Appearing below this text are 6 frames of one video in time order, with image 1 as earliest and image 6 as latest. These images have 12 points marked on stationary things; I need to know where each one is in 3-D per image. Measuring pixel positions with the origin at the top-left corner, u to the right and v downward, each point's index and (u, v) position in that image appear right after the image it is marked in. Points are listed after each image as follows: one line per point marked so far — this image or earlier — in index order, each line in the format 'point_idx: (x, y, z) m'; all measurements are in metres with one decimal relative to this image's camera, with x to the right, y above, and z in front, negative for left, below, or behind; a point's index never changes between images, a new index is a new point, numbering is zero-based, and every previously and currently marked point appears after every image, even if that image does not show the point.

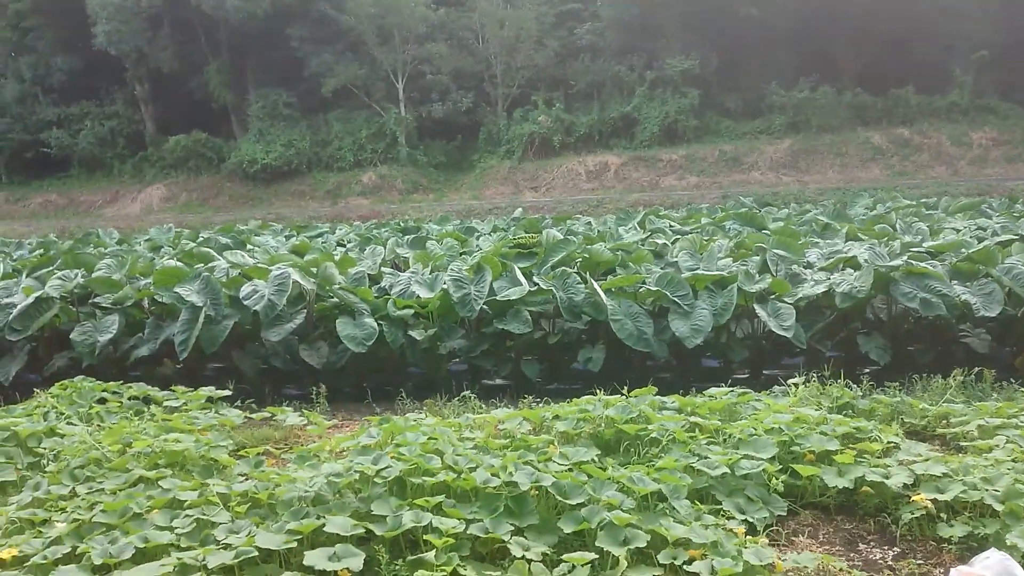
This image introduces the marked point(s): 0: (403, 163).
0: (-2.5, +2.9, +19.2) m
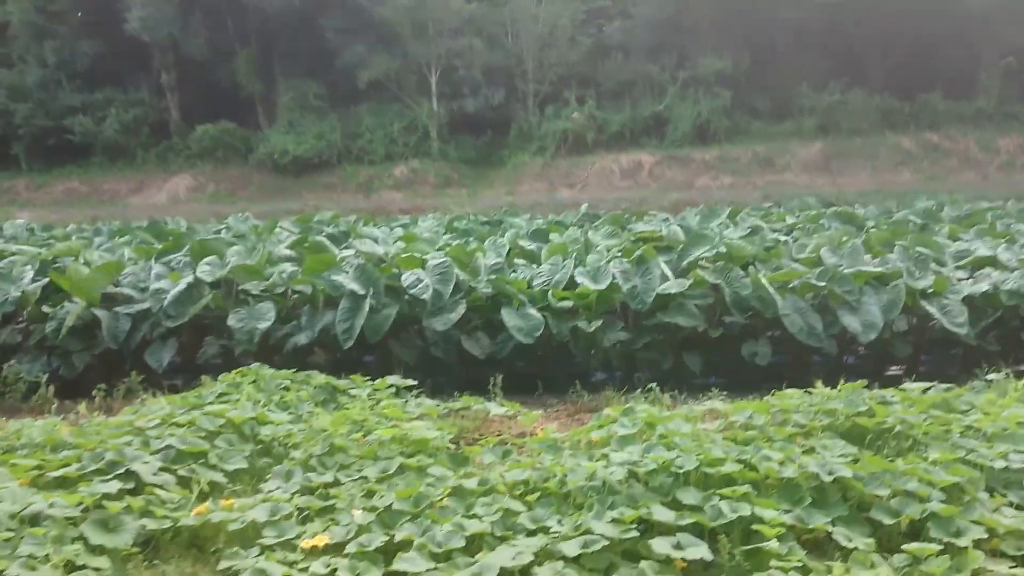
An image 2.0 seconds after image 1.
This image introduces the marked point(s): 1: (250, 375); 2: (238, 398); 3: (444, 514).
0: (-1.8, +3.0, +19.1) m
1: (-1.5, -0.5, +5.0) m
2: (-1.5, -0.6, +4.6) m
3: (-0.3, -0.8, +3.1) m
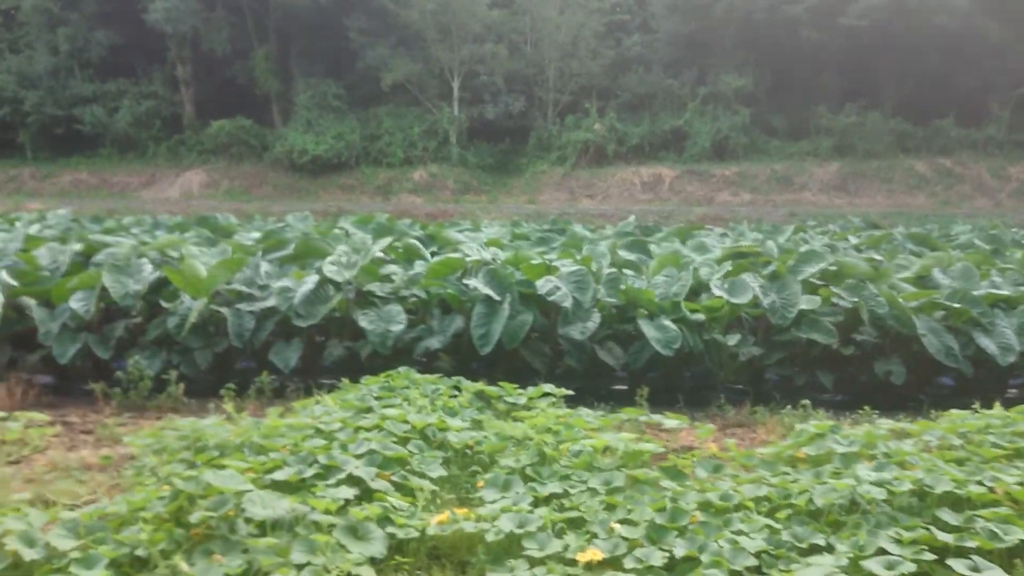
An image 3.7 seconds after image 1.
0: (-1.3, +2.8, +19.0) m
1: (-0.6, -0.5, +4.8) m
2: (-0.6, -0.6, +4.5) m
3: (+0.7, -0.9, +3.0) m
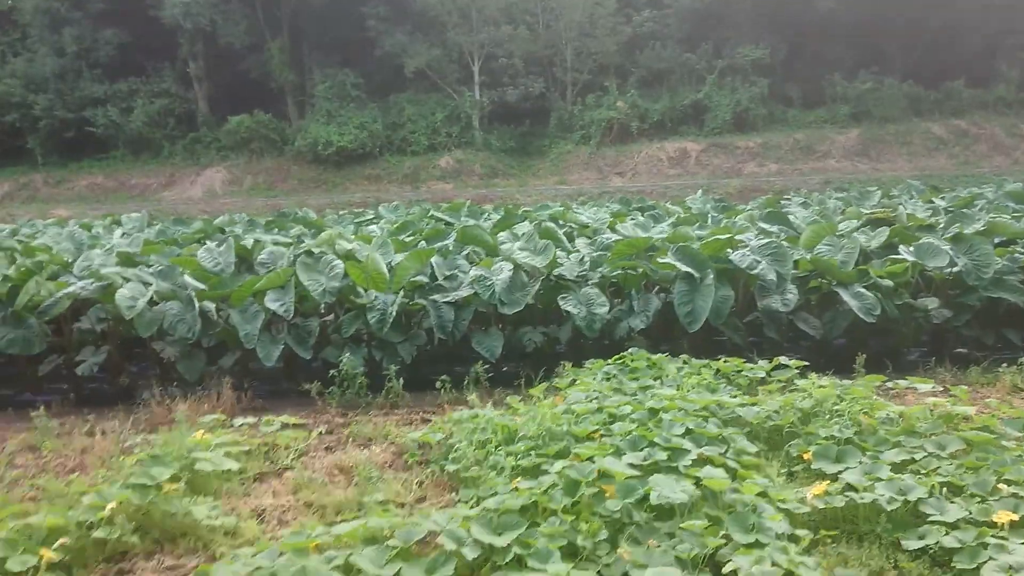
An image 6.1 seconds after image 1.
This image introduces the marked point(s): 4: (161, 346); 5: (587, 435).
0: (-0.7, +3.2, +18.8) m
1: (+0.7, -0.4, +4.8) m
2: (+0.8, -0.5, +4.5) m
3: (+2.2, -0.7, +3.1) m
4: (-2.3, -0.4, +5.4) m
5: (+0.3, -0.7, +3.7) m
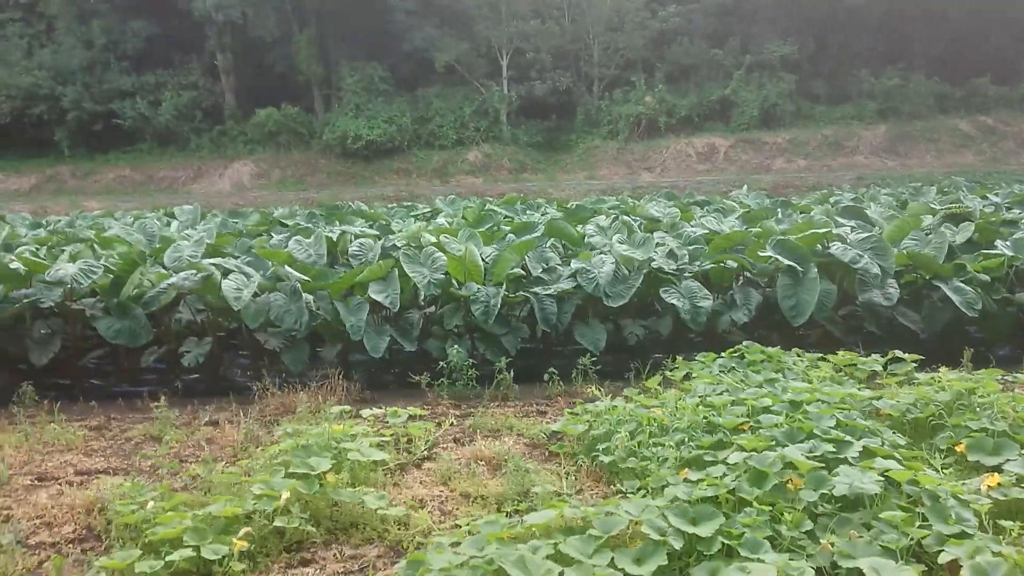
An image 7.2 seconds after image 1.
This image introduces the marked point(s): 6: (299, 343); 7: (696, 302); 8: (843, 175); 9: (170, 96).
0: (-0.1, +3.3, +18.8) m
1: (+1.4, -0.4, +4.8) m
2: (+1.5, -0.5, +4.5) m
3: (+2.8, -0.7, +3.1) m
4: (-1.6, -0.3, +5.4) m
5: (+1.0, -0.6, +3.7) m
6: (-1.4, -0.4, +5.4) m
7: (+1.2, -0.1, +5.4) m
8: (+6.7, +2.3, +17.0) m
9: (-7.7, +4.4, +18.9) m
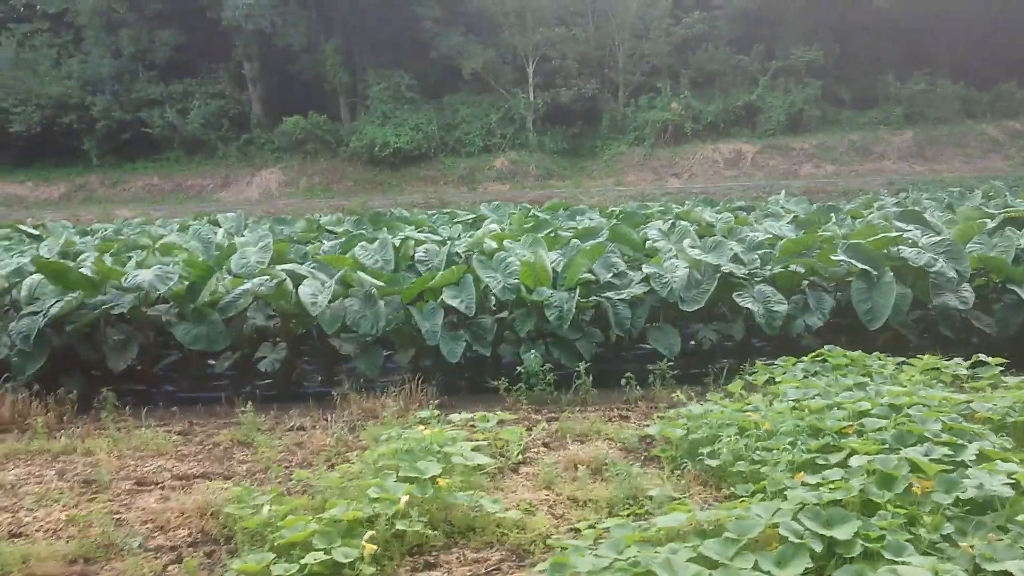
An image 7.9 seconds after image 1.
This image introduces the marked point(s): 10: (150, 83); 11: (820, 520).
0: (+0.5, +3.1, +18.8) m
1: (+1.9, -0.4, +4.8) m
2: (+1.9, -0.5, +4.5) m
3: (+3.3, -0.7, +3.1) m
4: (-1.1, -0.4, +5.4) m
5: (+1.5, -0.6, +3.7) m
6: (-0.9, -0.4, +5.4) m
7: (+1.7, -0.1, +5.4) m
8: (+7.3, +2.2, +16.9) m
9: (-7.1, +4.2, +19.0) m
10: (-8.3, +4.7, +19.2) m
11: (+1.1, -0.8, +2.8) m
